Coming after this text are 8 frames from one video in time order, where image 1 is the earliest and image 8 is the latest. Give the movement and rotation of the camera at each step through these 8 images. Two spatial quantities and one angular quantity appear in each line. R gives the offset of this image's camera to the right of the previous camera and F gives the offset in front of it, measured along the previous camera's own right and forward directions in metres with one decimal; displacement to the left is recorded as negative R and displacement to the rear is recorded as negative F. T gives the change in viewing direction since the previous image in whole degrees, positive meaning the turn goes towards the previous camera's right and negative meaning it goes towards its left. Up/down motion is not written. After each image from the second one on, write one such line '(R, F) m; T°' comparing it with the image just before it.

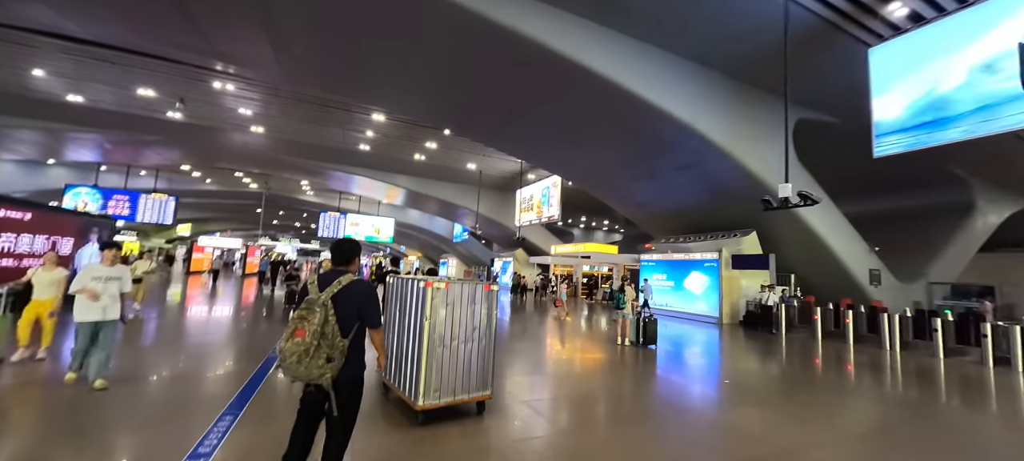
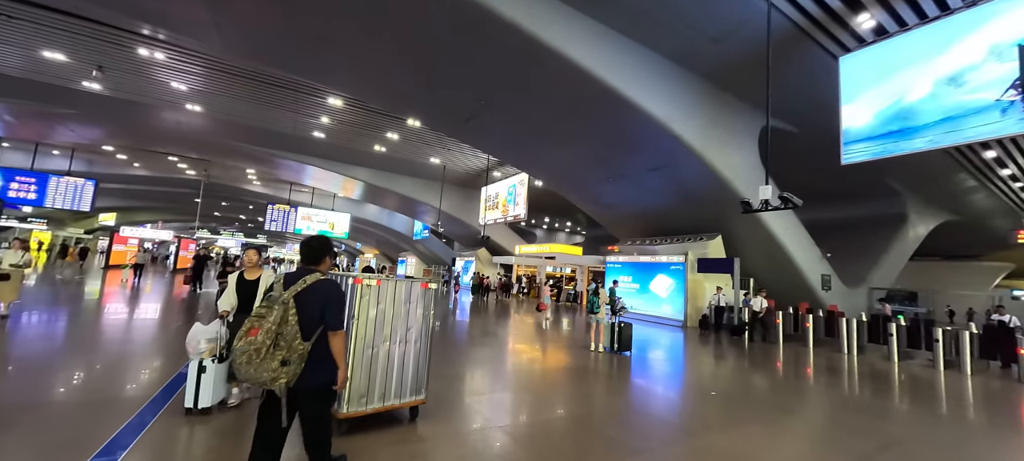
(-0.1, +0.5) m; +6°
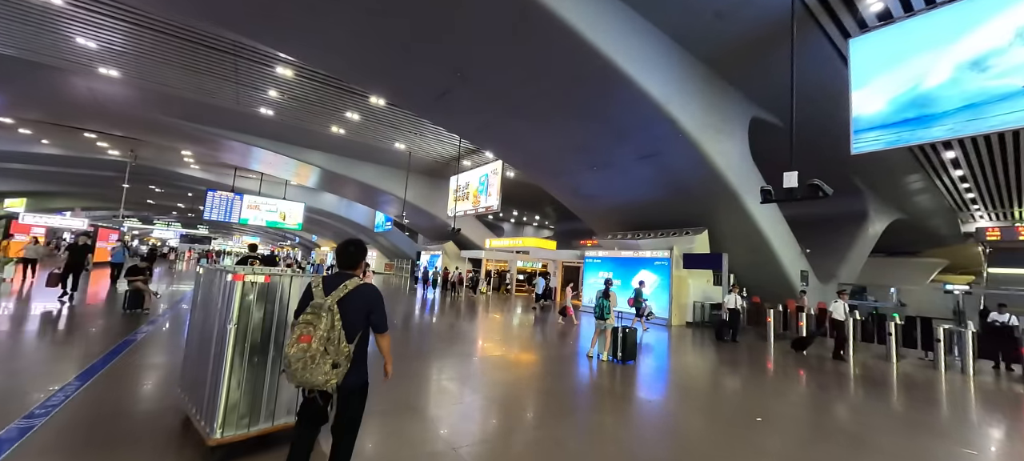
(-0.2, +0.8) m; +5°
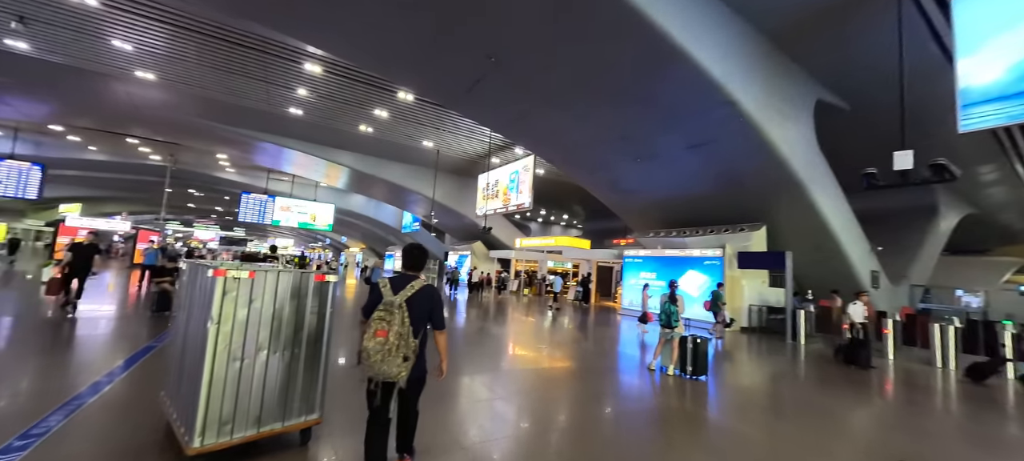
(-0.3, +0.5) m; -4°
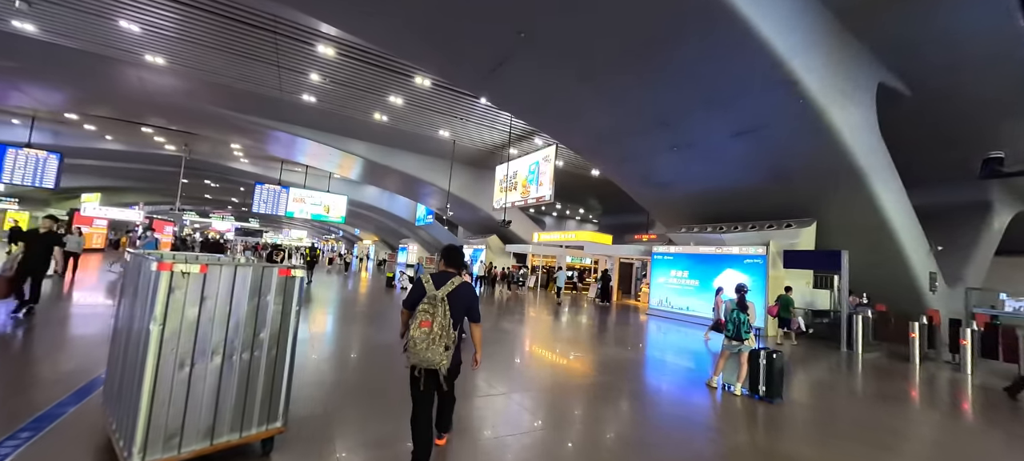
(-0.3, +0.5) m; -2°
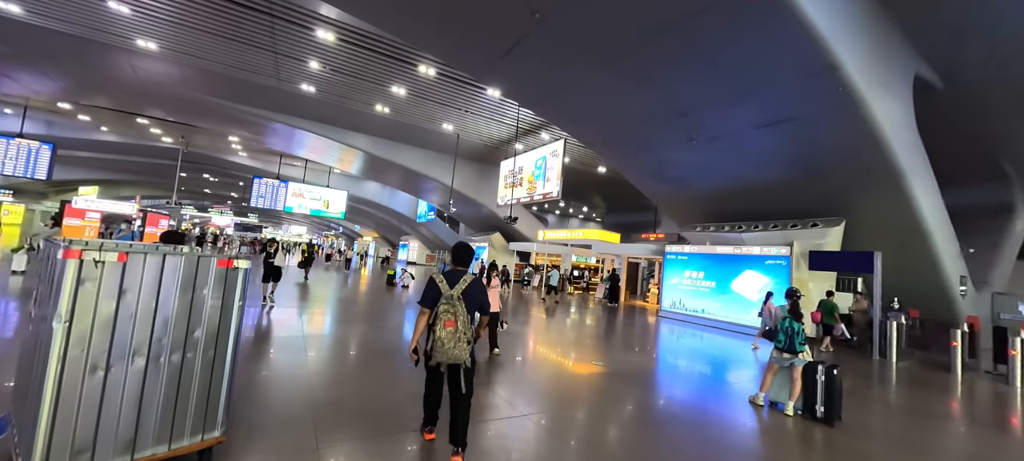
(-0.2, +0.4) m; 0°
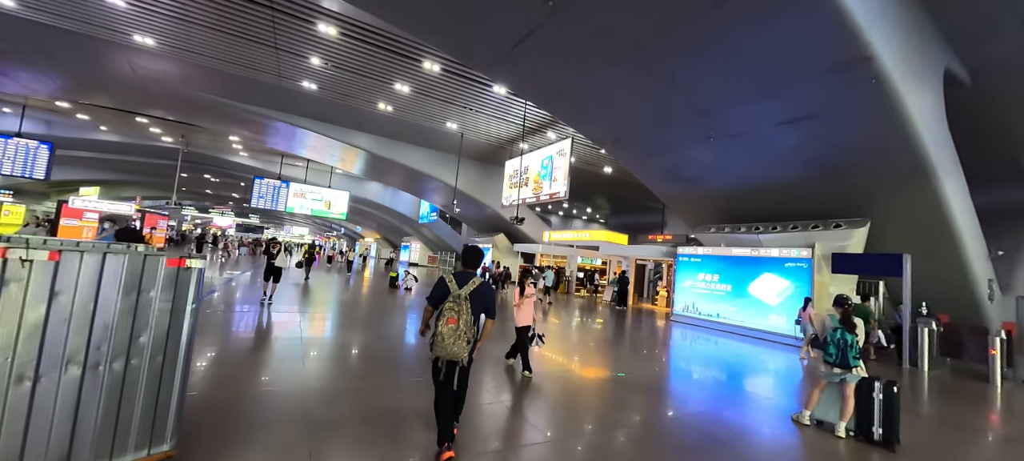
(-0.1, +0.3) m; 0°
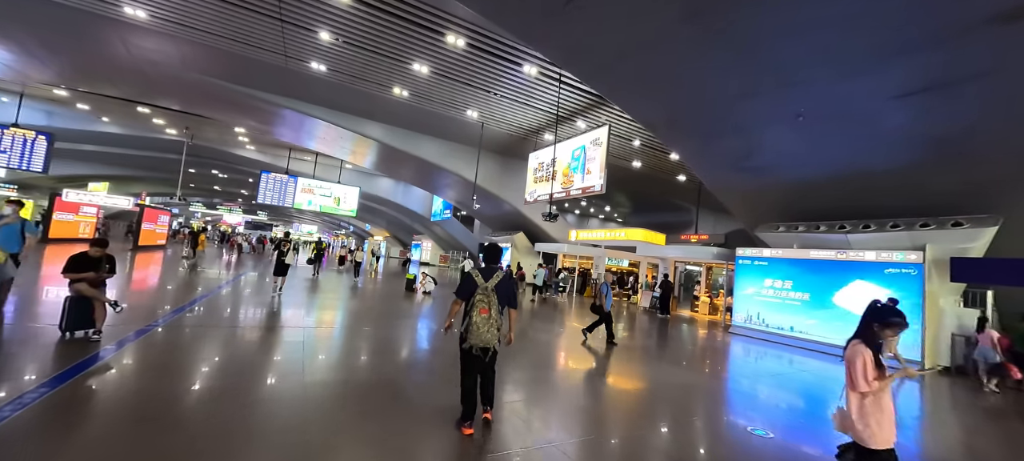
(-0.5, +1.0) m; -1°
